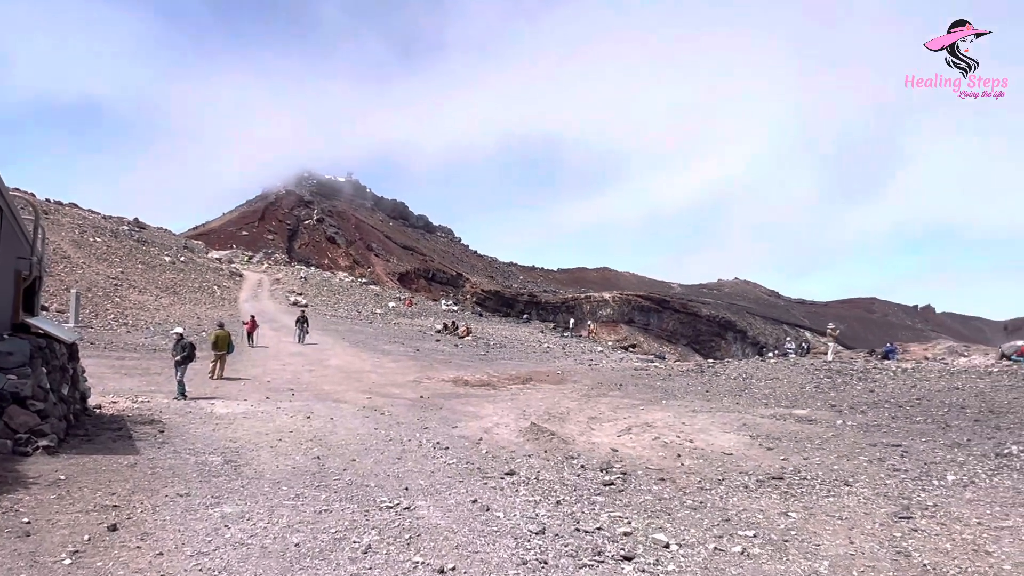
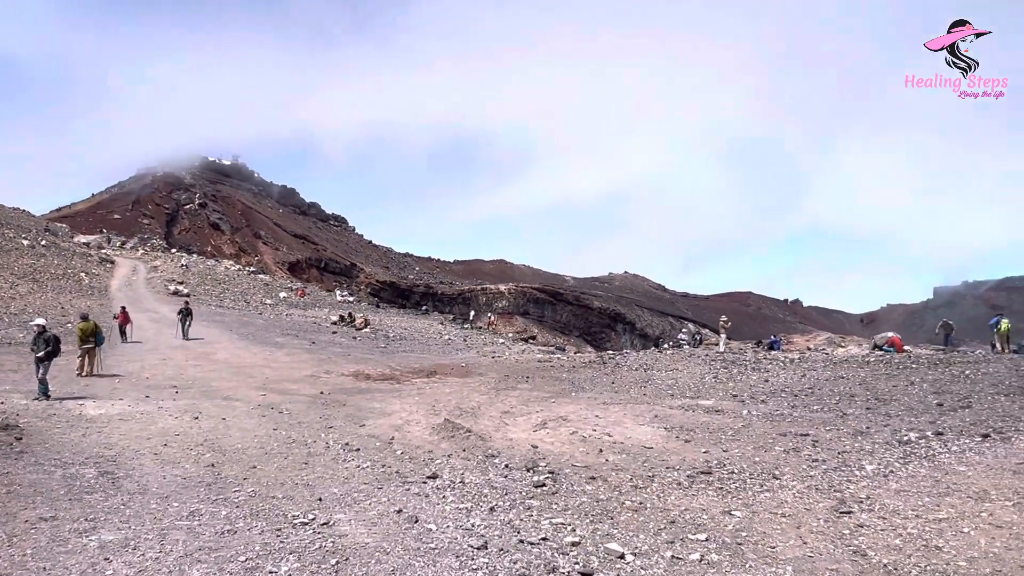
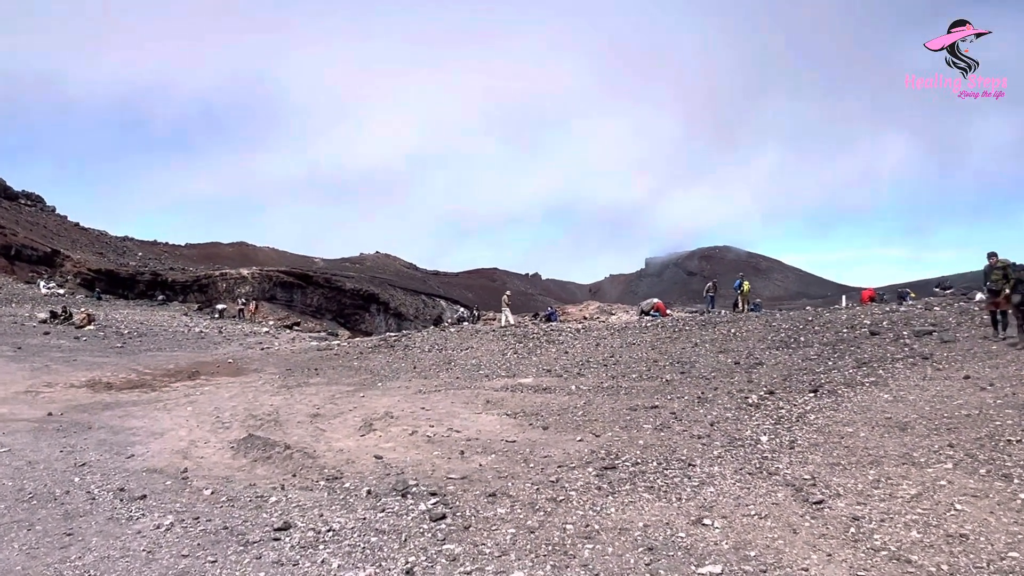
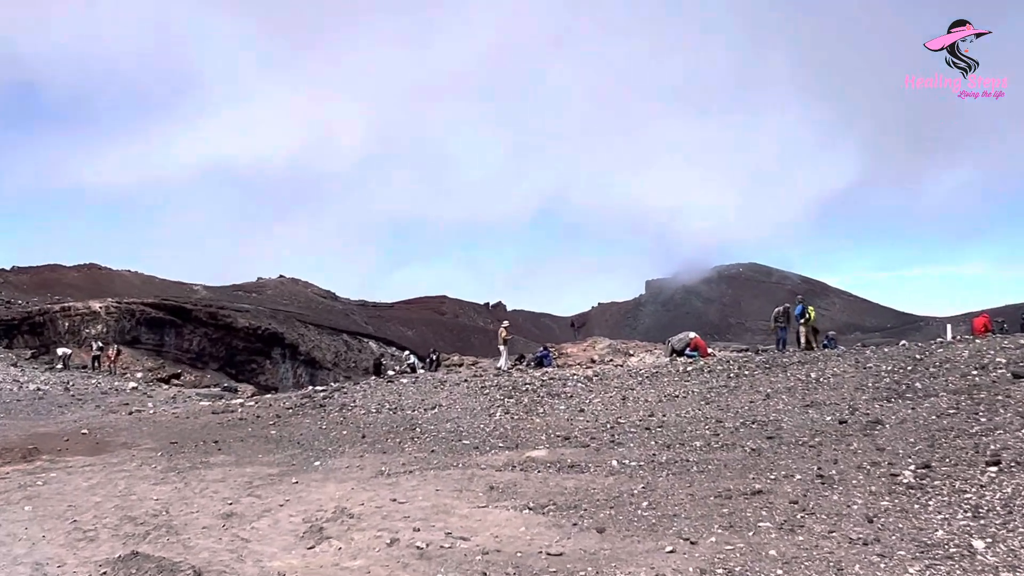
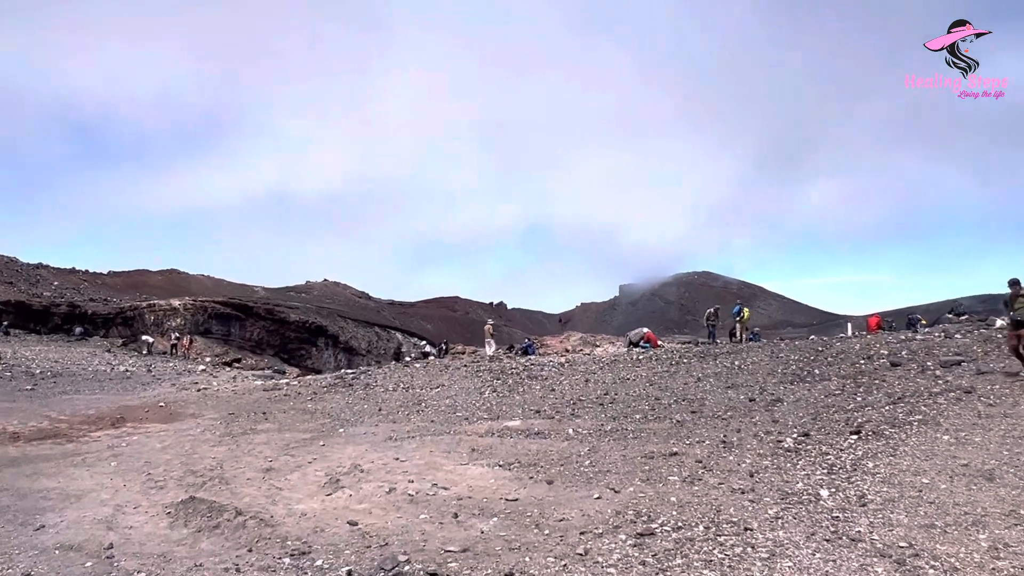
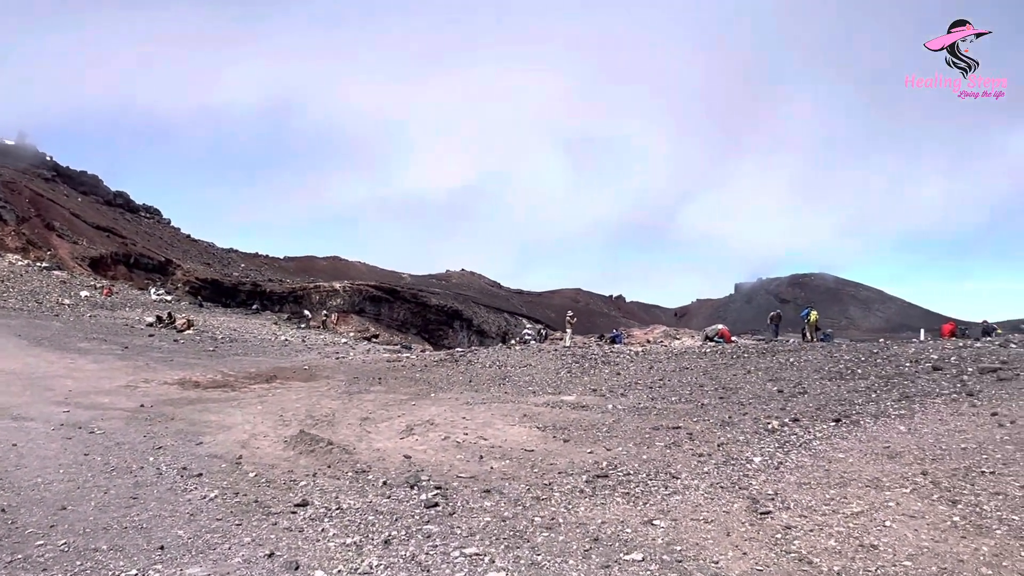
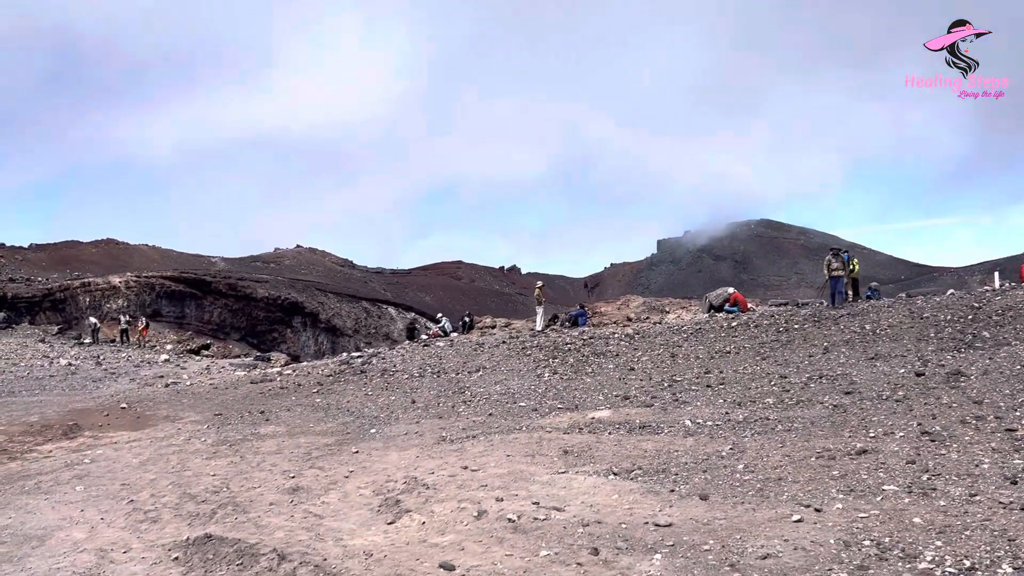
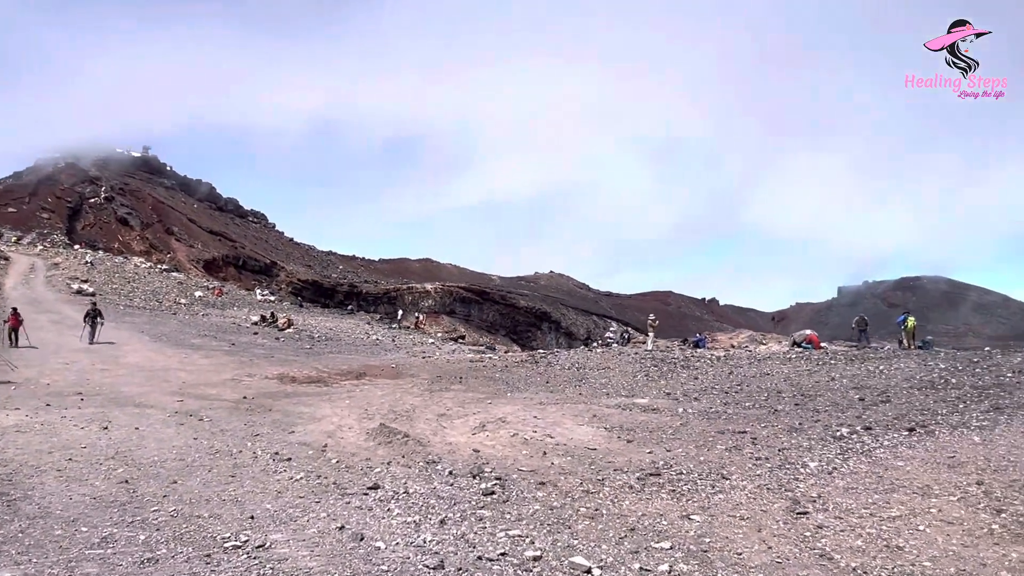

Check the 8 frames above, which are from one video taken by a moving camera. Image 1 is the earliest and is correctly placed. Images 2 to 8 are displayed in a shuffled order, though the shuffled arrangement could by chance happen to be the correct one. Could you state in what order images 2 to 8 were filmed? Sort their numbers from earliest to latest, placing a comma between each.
2, 8, 6, 3, 5, 4, 7
